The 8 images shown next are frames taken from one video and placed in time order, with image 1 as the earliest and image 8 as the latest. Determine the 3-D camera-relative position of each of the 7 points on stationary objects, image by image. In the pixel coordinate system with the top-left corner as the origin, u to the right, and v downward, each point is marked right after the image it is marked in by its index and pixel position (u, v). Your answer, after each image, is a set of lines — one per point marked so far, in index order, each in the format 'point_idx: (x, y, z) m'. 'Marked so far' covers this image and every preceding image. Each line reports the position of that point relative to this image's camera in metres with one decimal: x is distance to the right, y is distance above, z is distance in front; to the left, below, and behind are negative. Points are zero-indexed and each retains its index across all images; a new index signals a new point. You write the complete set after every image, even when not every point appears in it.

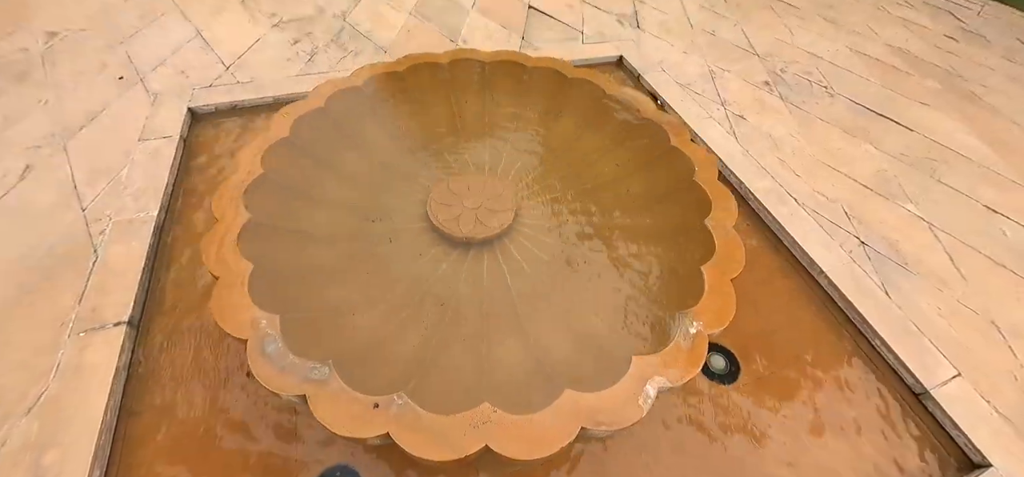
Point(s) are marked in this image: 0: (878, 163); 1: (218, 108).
0: (+1.7, +0.4, +2.0) m
1: (-1.2, +0.5, +1.7) m
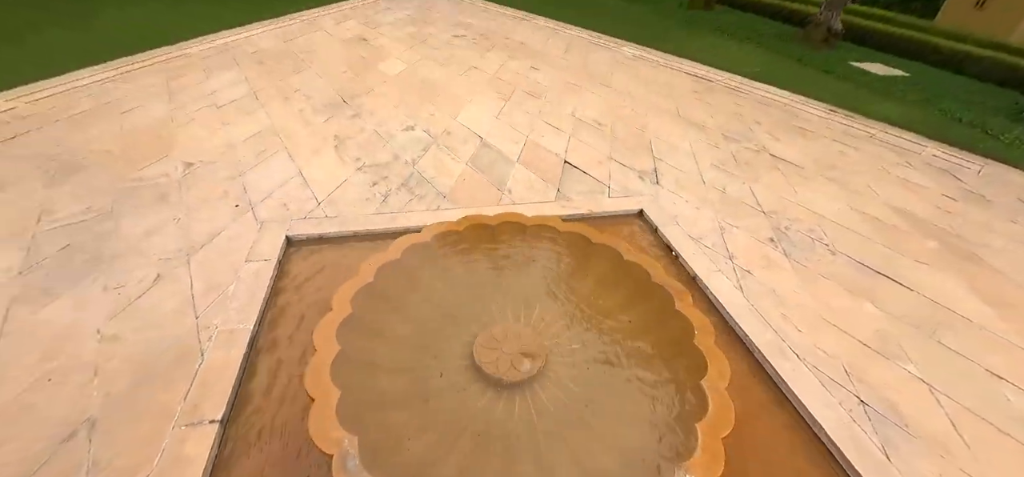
0: (+1.9, -0.4, +2.2) m
1: (-1.0, 0.0, +2.1) m
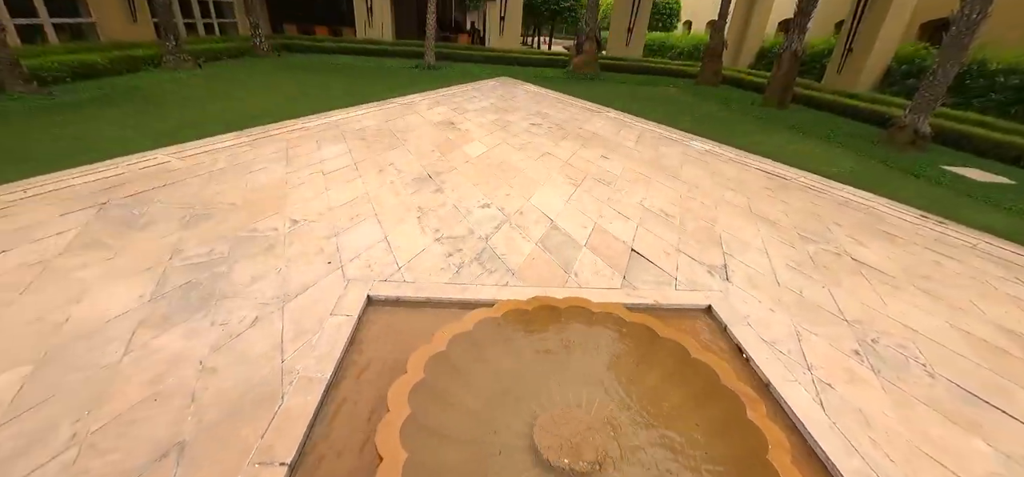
0: (+2.1, -1.0, +1.9) m
1: (-0.7, -0.3, +2.3) m
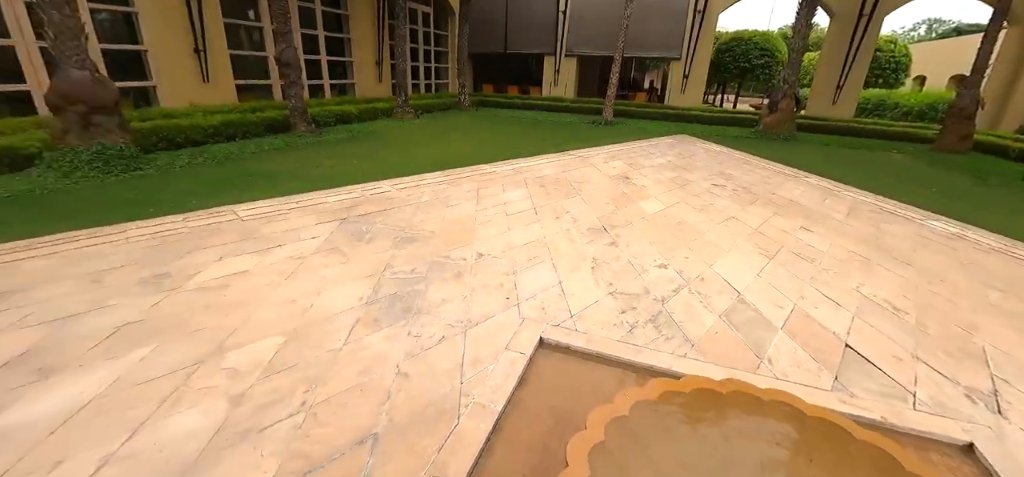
0: (+2.6, -1.5, +0.9) m
1: (+0.2, -0.6, +2.3) m
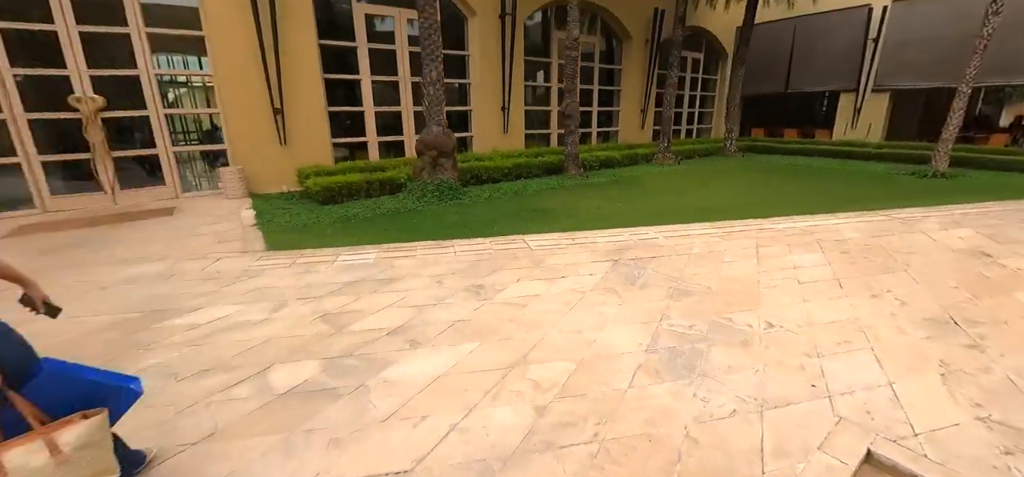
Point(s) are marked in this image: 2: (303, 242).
0: (+2.8, -2.0, -0.7) m
1: (+1.7, -1.0, +1.8) m
2: (-2.6, 0.0, +5.3) m
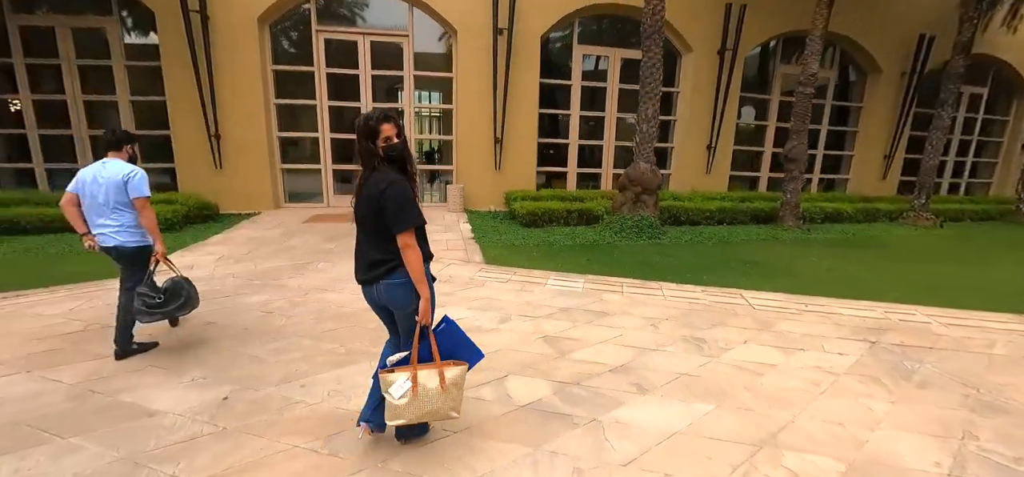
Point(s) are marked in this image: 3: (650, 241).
0: (+2.6, -2.4, -1.9) m
1: (+2.6, -1.4, +0.9) m
2: (0.0, -0.3, +5.8) m
3: (+2.3, 0.0, +7.2) m
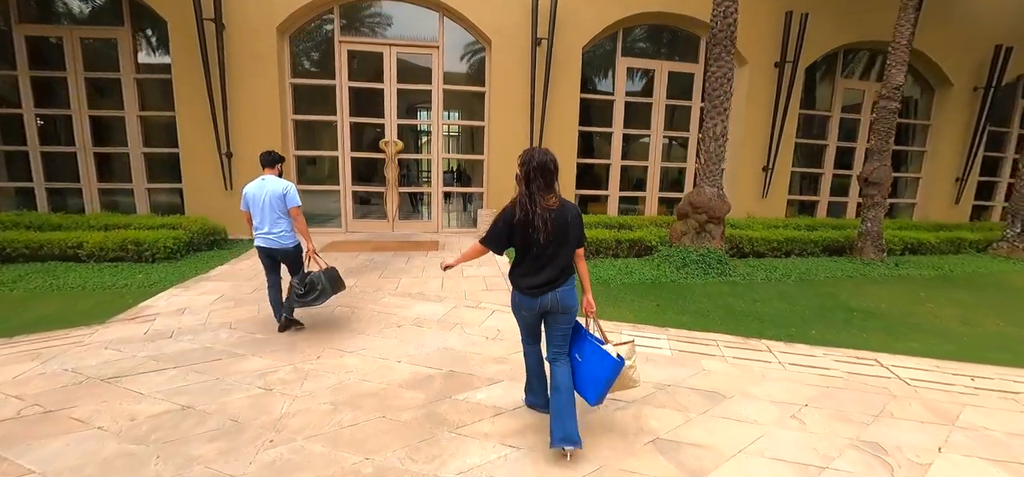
0: (+2.9, -2.5, -3.1) m
1: (+3.0, -1.7, -0.2) m
2: (+0.6, -0.7, +4.8) m
3: (+3.0, -0.6, +6.1) m
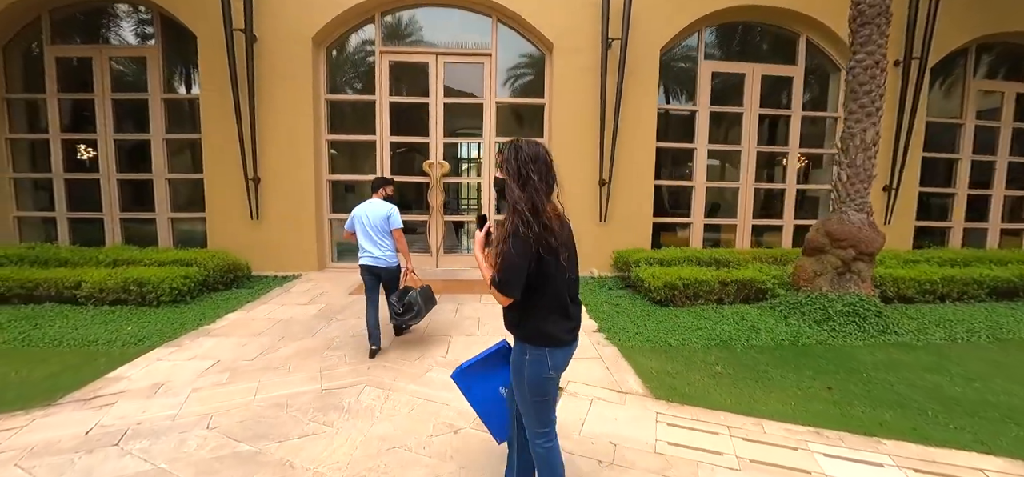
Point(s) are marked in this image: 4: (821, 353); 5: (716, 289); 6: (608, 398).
0: (+3.1, -2.4, -4.8) m
1: (+3.4, -1.8, -2.0) m
2: (+1.4, -1.1, +3.3) m
3: (+3.9, -1.0, +4.4) m
4: (+3.0, -1.1, +4.0) m
5: (+2.6, -0.6, +5.3) m
6: (+0.7, -1.1, +3.0) m
